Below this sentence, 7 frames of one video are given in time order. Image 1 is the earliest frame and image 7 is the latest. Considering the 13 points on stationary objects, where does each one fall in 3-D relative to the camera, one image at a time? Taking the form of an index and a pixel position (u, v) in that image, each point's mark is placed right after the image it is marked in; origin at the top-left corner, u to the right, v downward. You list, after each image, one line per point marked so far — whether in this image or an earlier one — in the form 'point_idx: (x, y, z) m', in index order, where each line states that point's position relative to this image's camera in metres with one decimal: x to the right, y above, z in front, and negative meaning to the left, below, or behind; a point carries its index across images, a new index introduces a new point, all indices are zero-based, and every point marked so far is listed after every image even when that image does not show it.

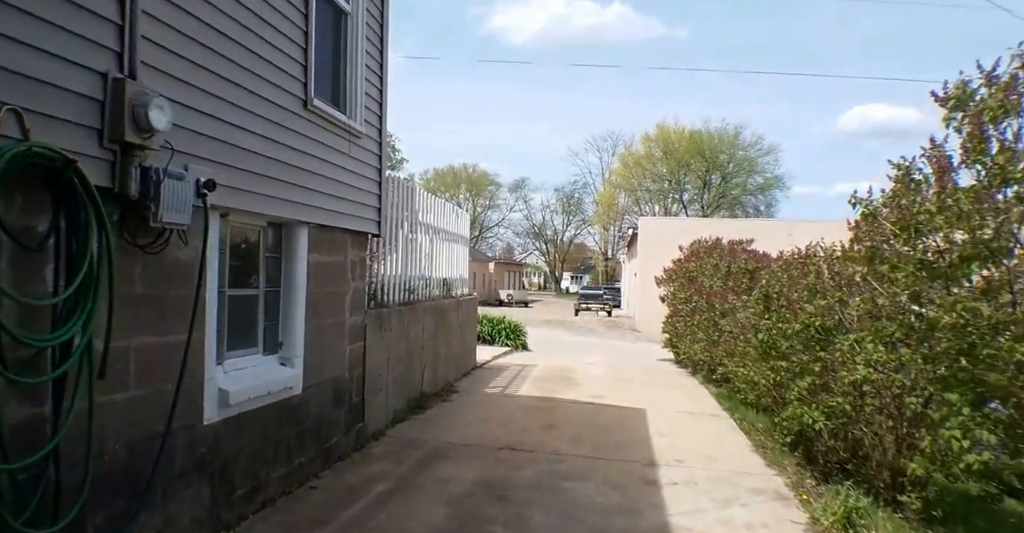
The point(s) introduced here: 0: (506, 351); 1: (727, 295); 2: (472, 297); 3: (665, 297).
0: (-0.1, -1.7, +13.4) m
1: (+3.3, -0.4, +10.4) m
2: (-0.6, -0.5, +10.1) m
3: (+3.2, -0.6, +14.1) m
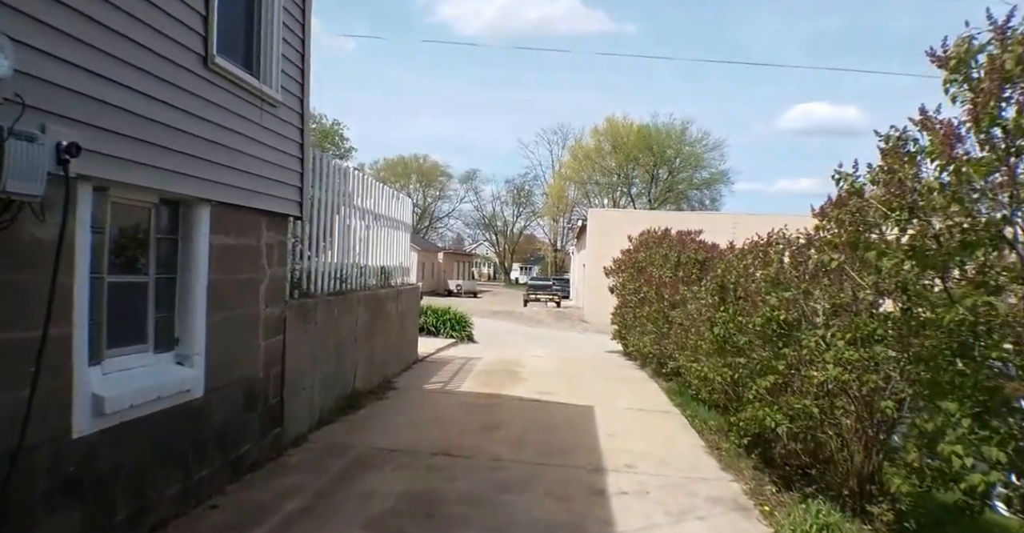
0: (-1.2, -1.5, +12.8) m
1: (+2.5, -0.3, +10.1) m
2: (-1.4, -0.3, +9.5) m
3: (+2.1, -0.4, +13.8) m
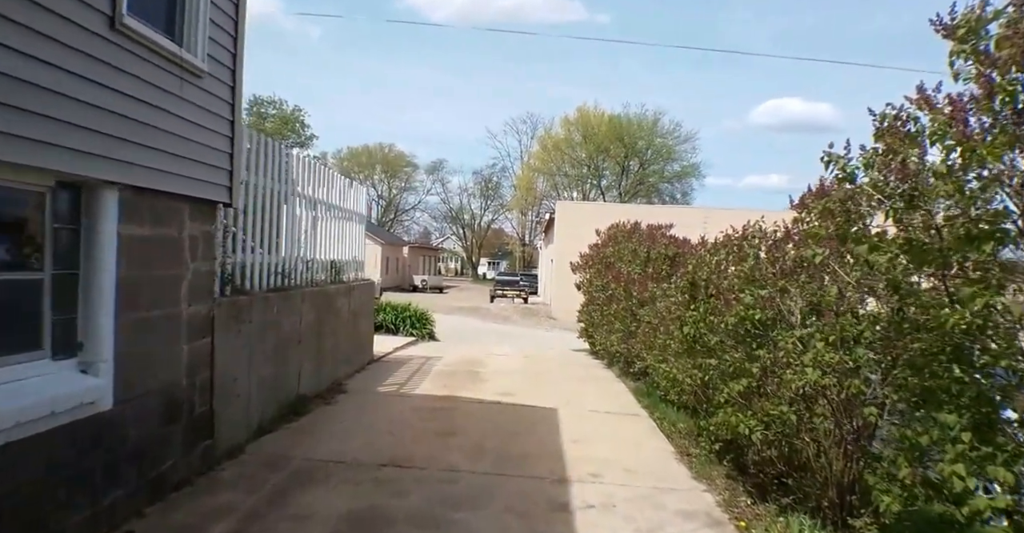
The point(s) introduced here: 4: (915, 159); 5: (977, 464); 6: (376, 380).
0: (-1.8, -1.4, +12.4) m
1: (+2.0, -0.2, +9.7) m
2: (-2.0, -0.2, +9.0) m
3: (+1.4, -0.3, +13.4) m
4: (+1.7, +0.5, +2.9) m
5: (+1.9, -0.8, +2.8) m
6: (-1.6, -1.3, +7.9) m
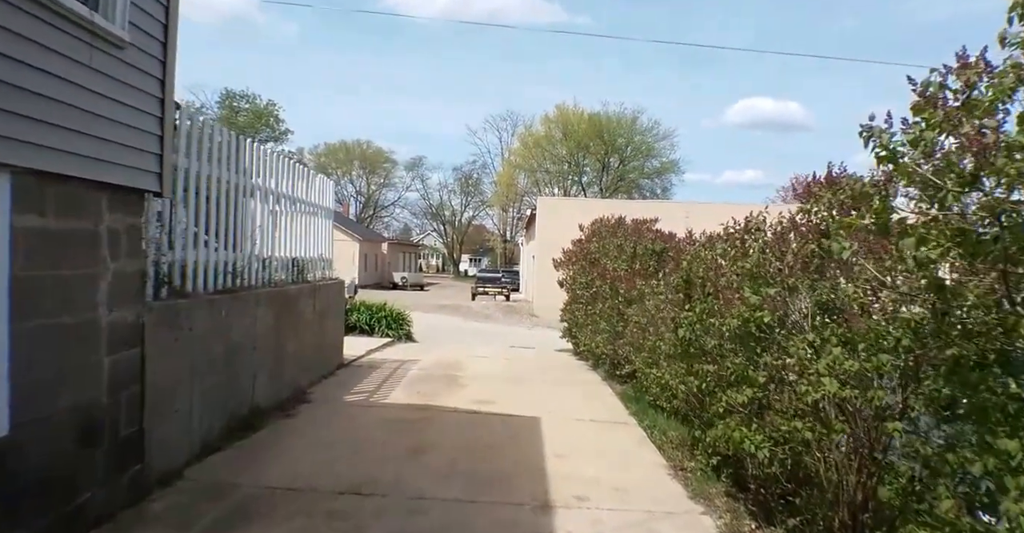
0: (-2.2, -1.3, +11.8) m
1: (+1.7, -0.2, +9.2) m
2: (-2.2, -0.2, +8.4) m
3: (+1.0, -0.3, +12.9) m
4: (+1.6, +0.5, +2.4) m
5: (+1.8, -0.8, +2.3) m
6: (-1.8, -1.3, +7.3) m
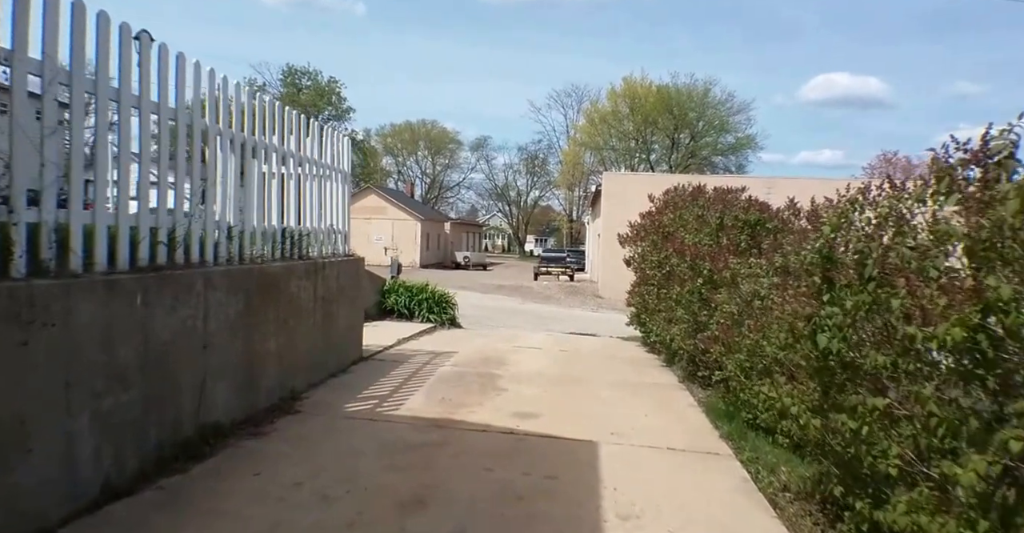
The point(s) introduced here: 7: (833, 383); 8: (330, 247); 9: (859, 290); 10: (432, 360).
0: (-1.3, -1.0, +10.3) m
1: (+2.3, +0.1, +7.3) m
2: (-1.7, +0.1, +6.9) m
3: (+2.0, +0.1, +11.1) m
4: (+1.6, +0.6, +0.5) m
5: (+1.8, -0.7, +0.4) m
6: (-1.4, -1.1, +5.8) m
7: (+1.6, -0.6, +3.5) m
8: (-1.8, +0.2, +6.8) m
9: (+1.7, -0.1, +3.2) m
10: (-0.9, -1.1, +7.6) m
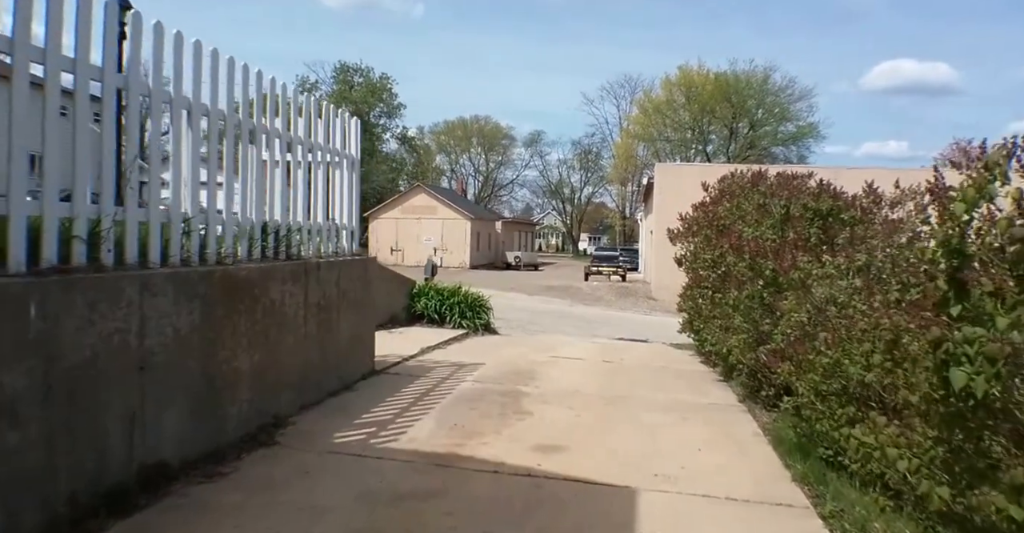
0: (-0.8, -1.0, +9.4) m
1: (+2.6, +0.1, +6.2) m
2: (-1.4, +0.1, +6.0) m
3: (+2.6, +0.1, +9.9) m
4: (+1.3, +0.5, -0.6) m
5: (+1.5, -0.8, -0.6) m
6: (-1.2, -1.1, +4.9) m
7: (+1.6, -0.6, +2.4) m
8: (-1.6, +0.2, +6.0) m
9: (+1.6, -0.1, +2.1) m
10: (-0.6, -1.1, +6.7) m
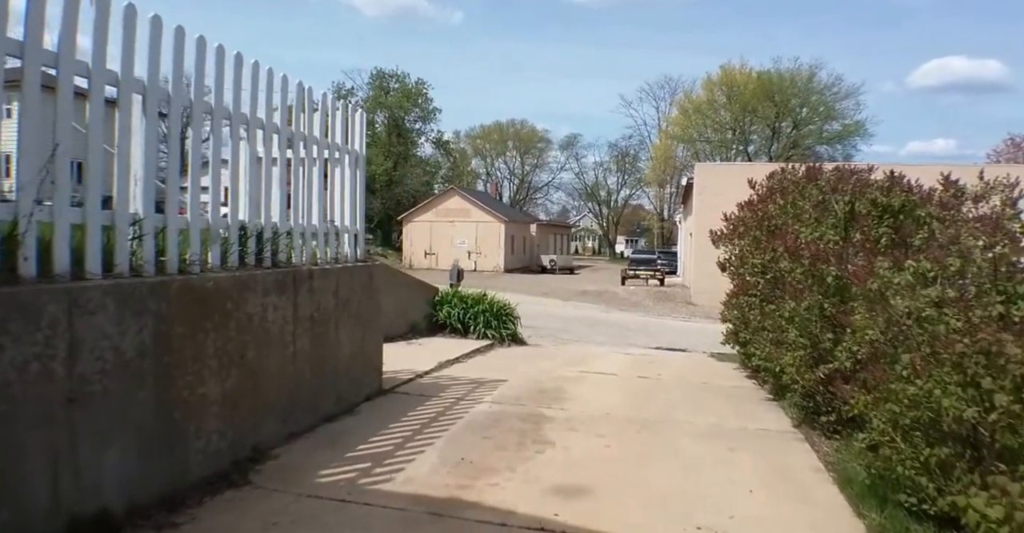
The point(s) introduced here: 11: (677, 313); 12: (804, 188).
0: (-0.4, -1.1, +8.7) m
1: (+2.8, 0.0, +5.4) m
2: (-1.2, 0.0, +5.4) m
3: (+2.9, 0.0, +9.1) m
4: (+1.1, +0.5, -1.3) m
5: (+1.3, -0.8, -1.4) m
6: (-1.1, -1.2, +4.3) m
7: (+1.6, -0.6, +1.6) m
8: (-1.4, +0.1, +5.4) m
9: (+1.6, -0.2, +1.3) m
10: (-0.4, -1.1, +6.0) m
11: (+4.8, -1.4, +19.5) m
12: (+3.3, +0.8, +7.4) m
